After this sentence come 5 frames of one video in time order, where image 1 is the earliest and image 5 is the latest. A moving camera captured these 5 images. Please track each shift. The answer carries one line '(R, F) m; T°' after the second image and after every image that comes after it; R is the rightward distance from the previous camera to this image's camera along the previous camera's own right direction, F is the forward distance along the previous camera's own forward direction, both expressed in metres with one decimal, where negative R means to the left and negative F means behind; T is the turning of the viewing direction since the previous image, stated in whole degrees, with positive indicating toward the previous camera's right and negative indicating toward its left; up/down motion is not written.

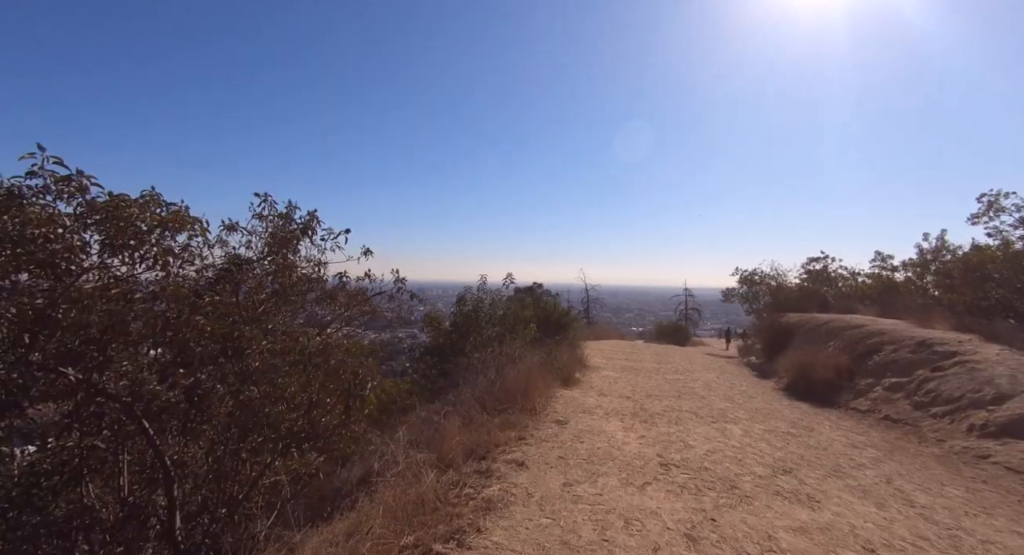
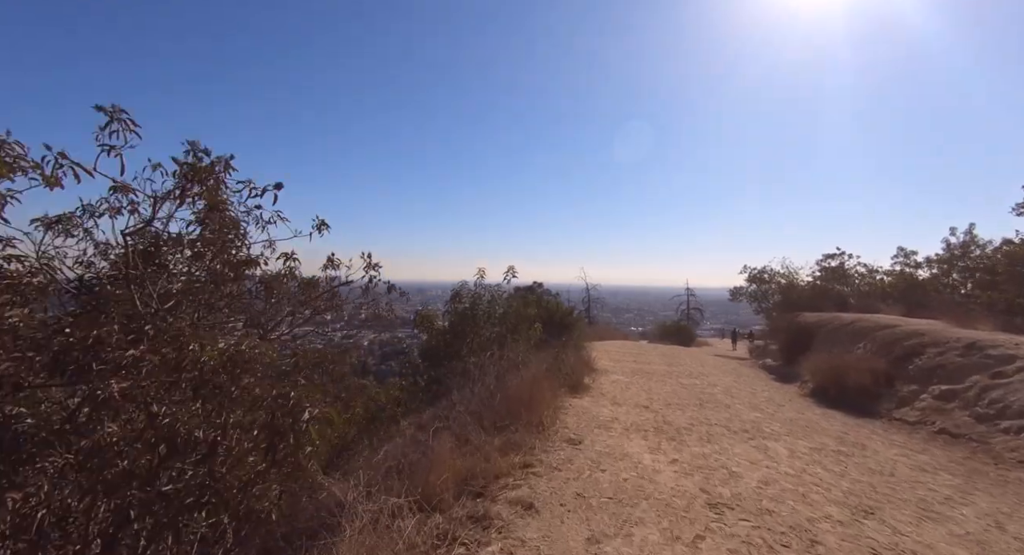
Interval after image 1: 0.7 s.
(0.0, +1.1) m; 0°
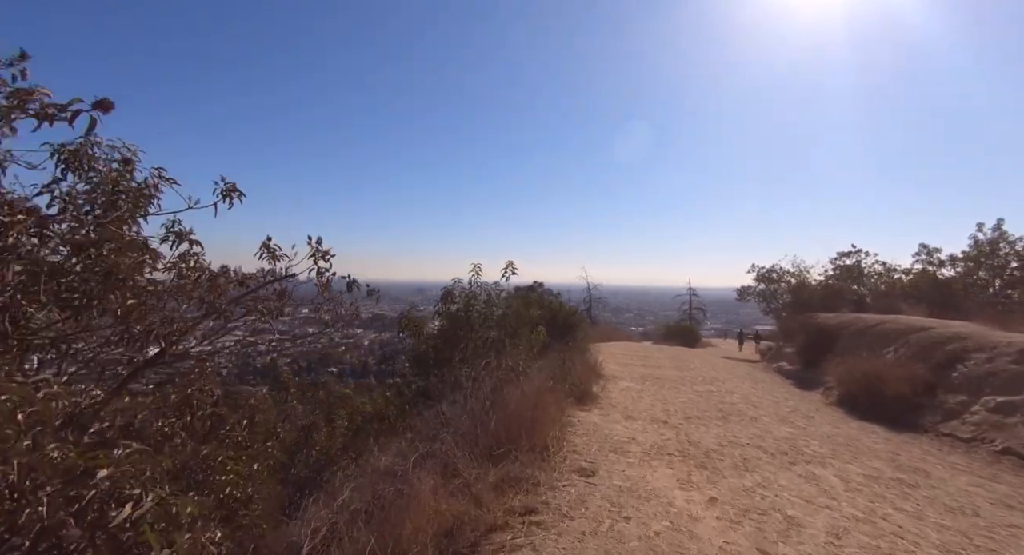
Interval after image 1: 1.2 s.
(0.0, +1.0) m; 0°
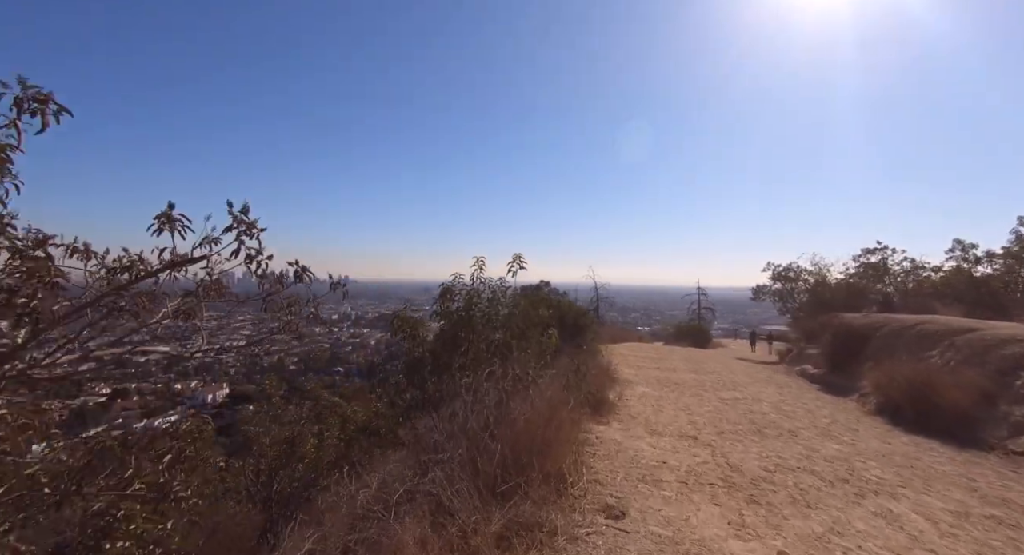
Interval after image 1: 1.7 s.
(0.0, +0.9) m; -1°
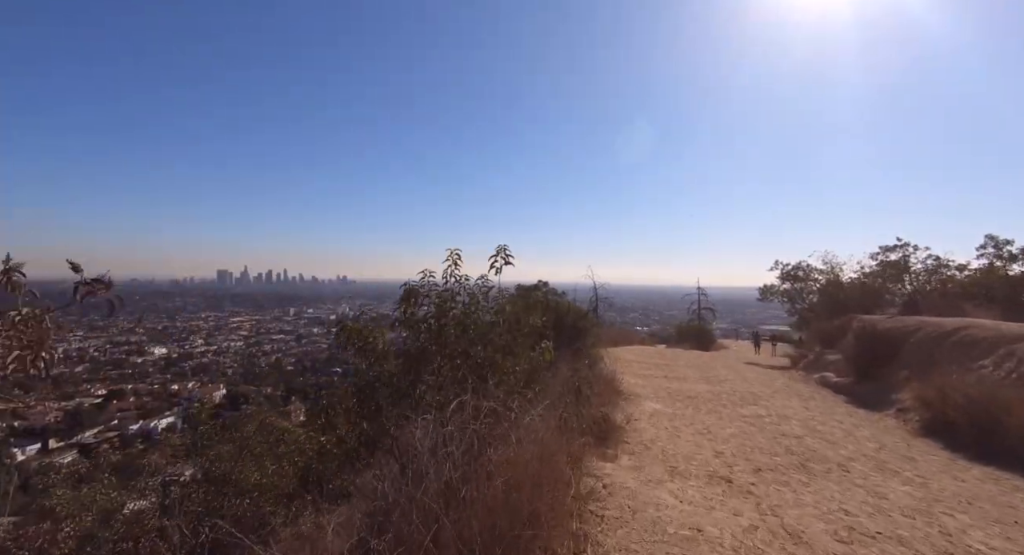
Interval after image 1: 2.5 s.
(+0.2, +1.3) m; 0°
